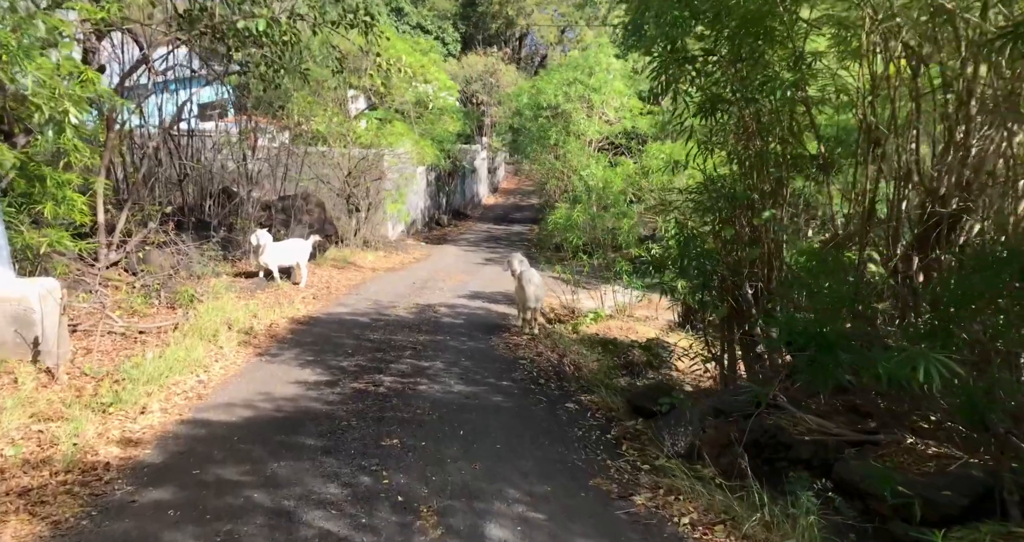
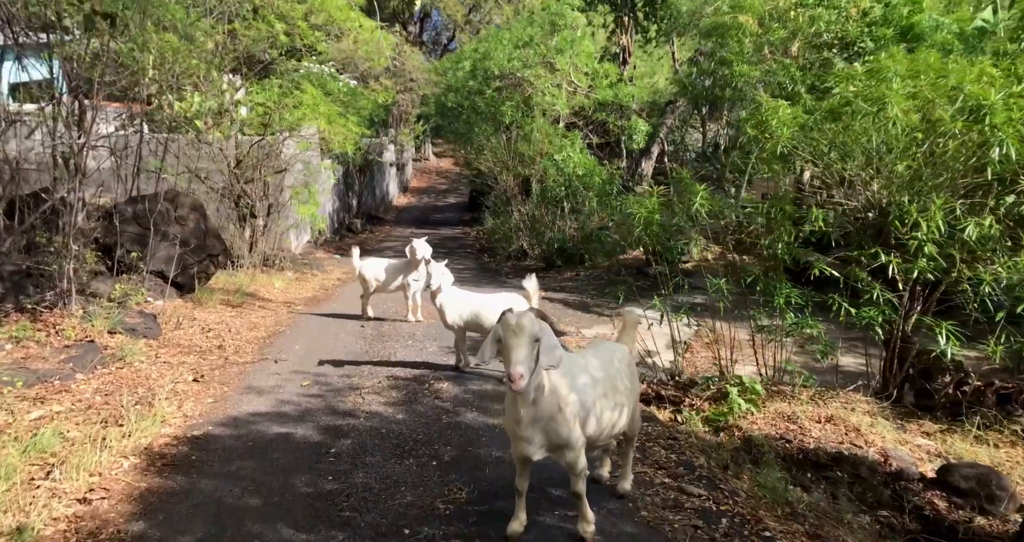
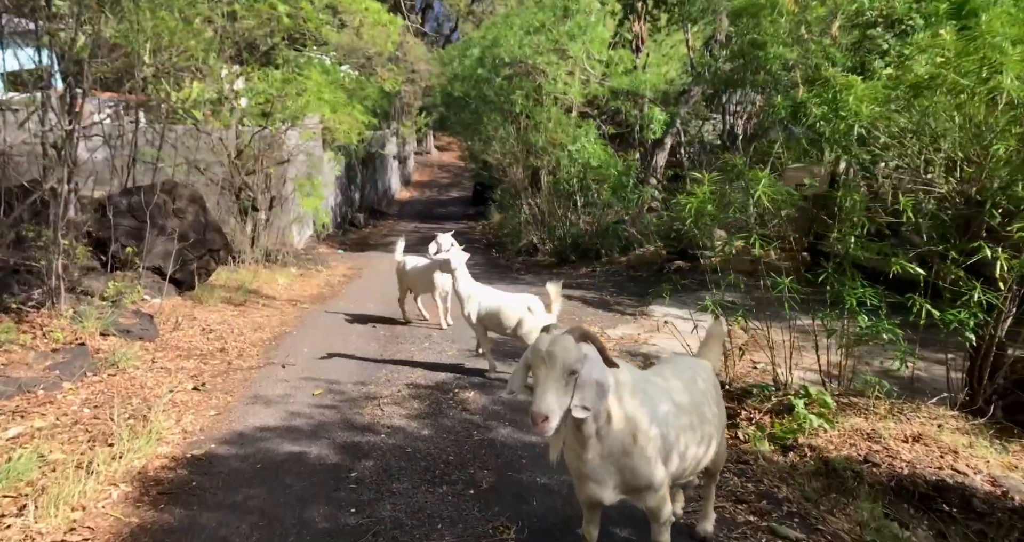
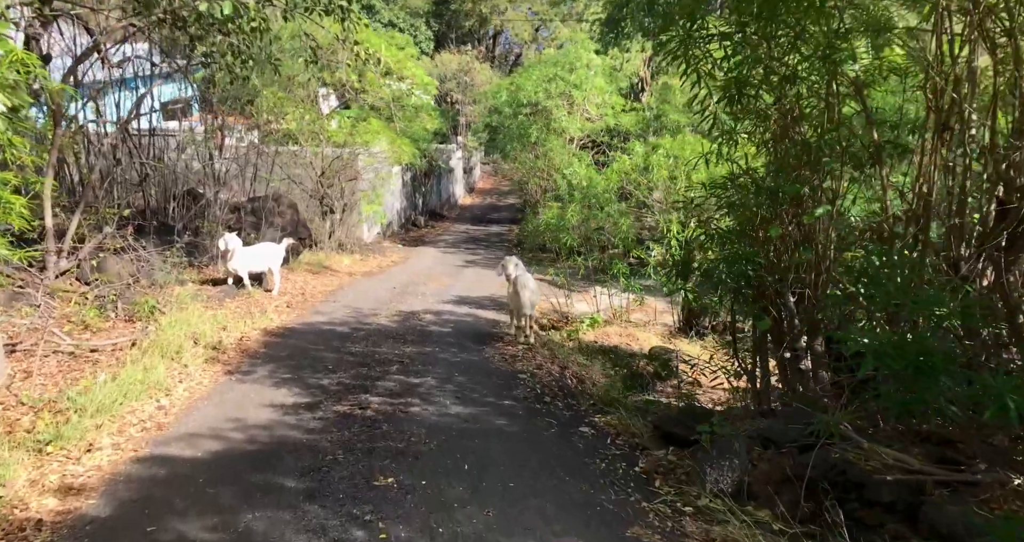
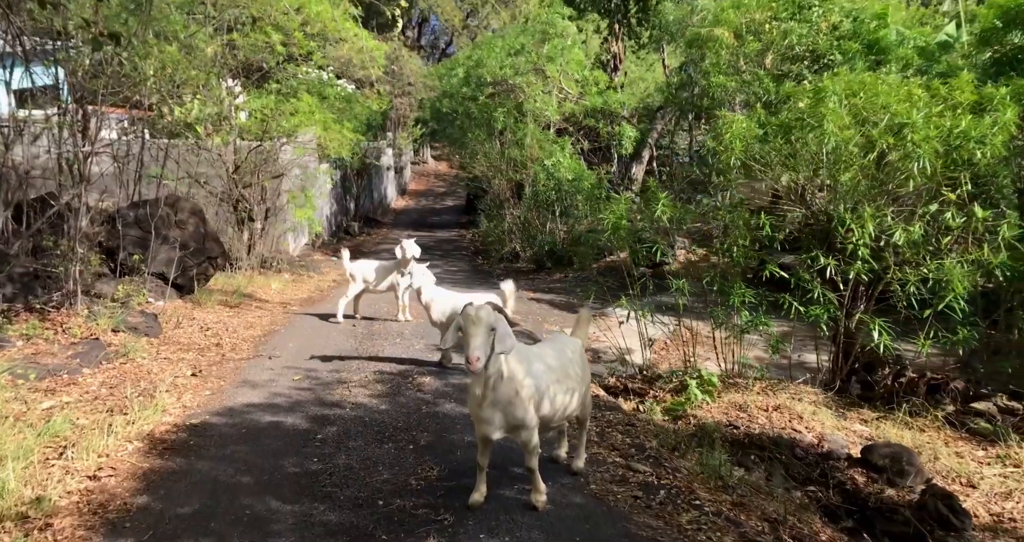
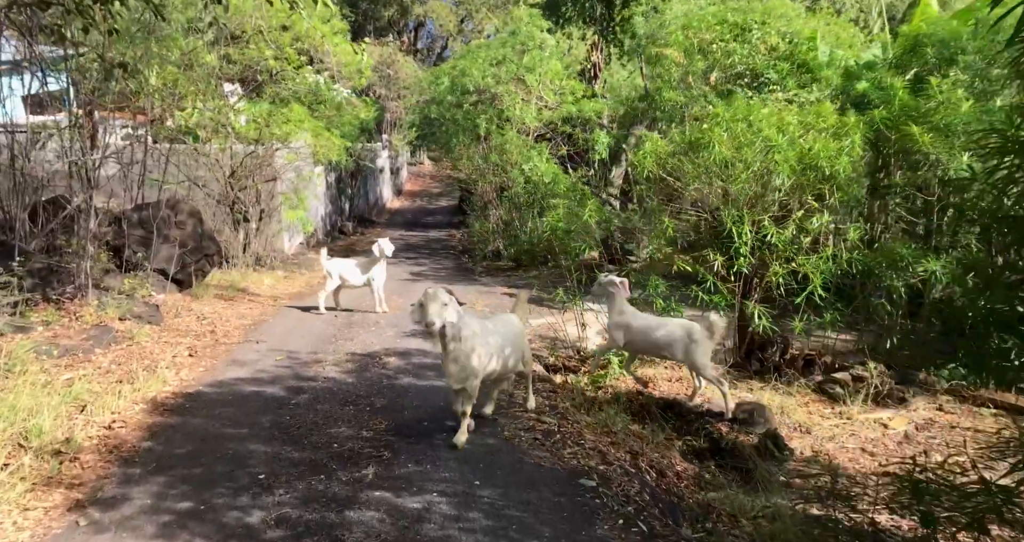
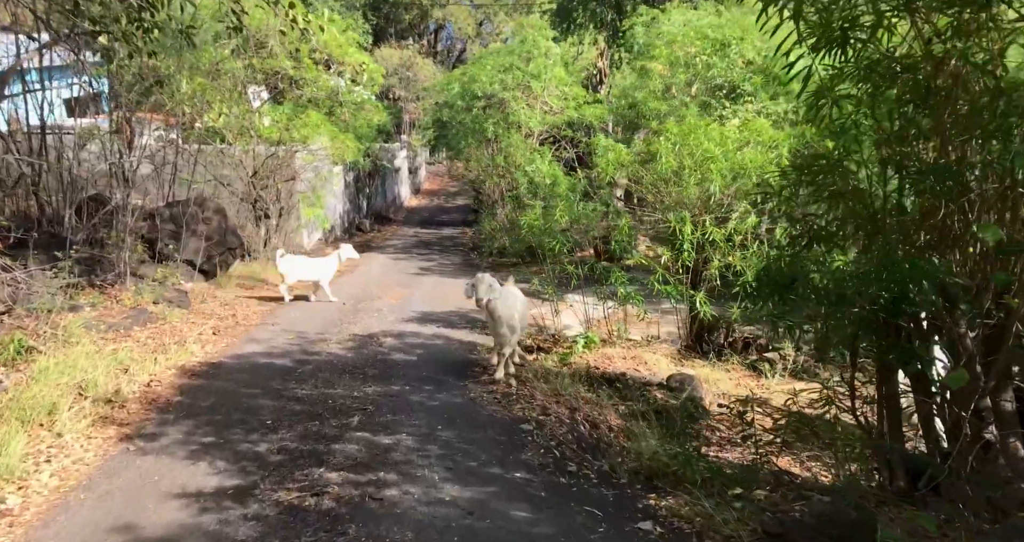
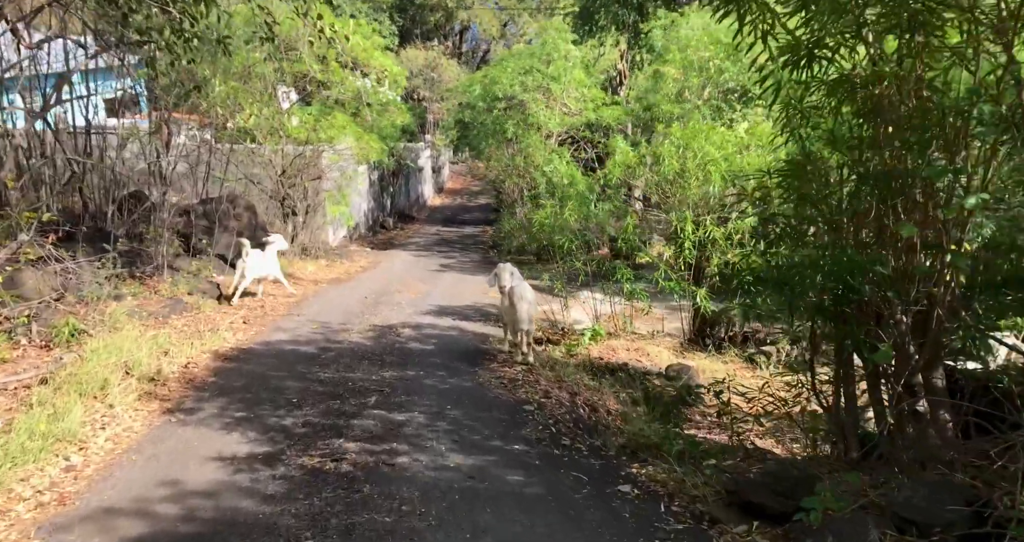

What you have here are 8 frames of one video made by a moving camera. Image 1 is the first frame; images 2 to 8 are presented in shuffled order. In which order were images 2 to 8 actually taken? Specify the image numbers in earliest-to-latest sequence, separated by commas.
4, 8, 7, 6, 5, 2, 3
